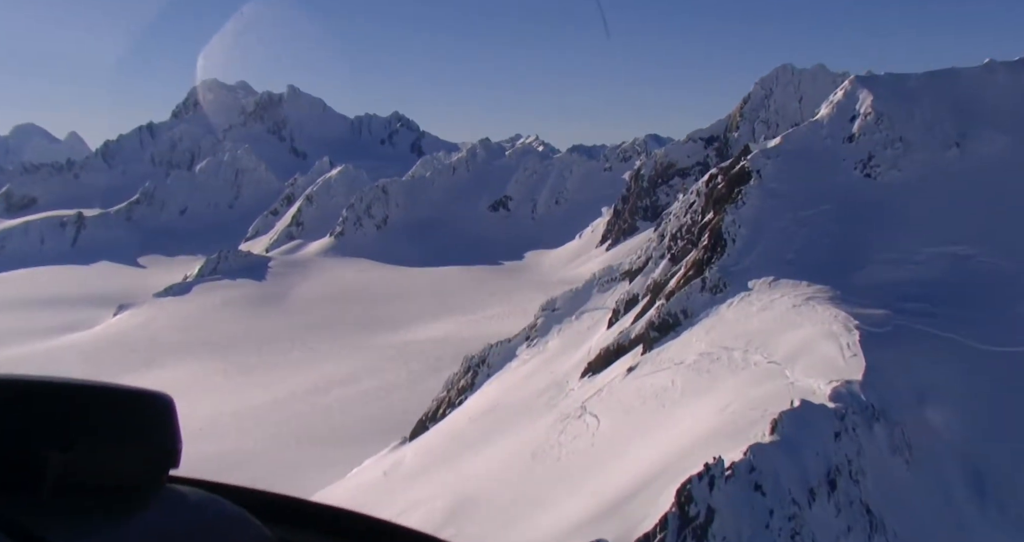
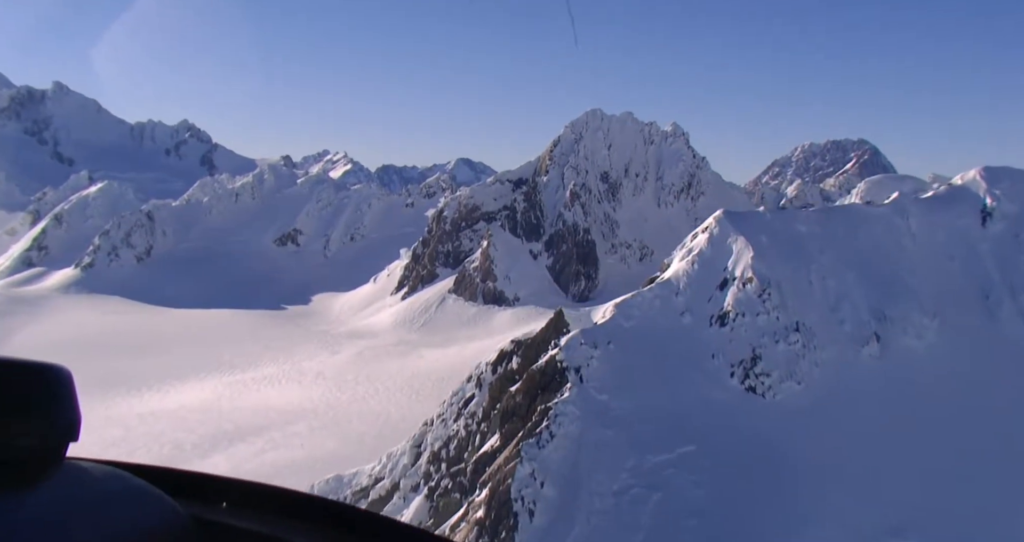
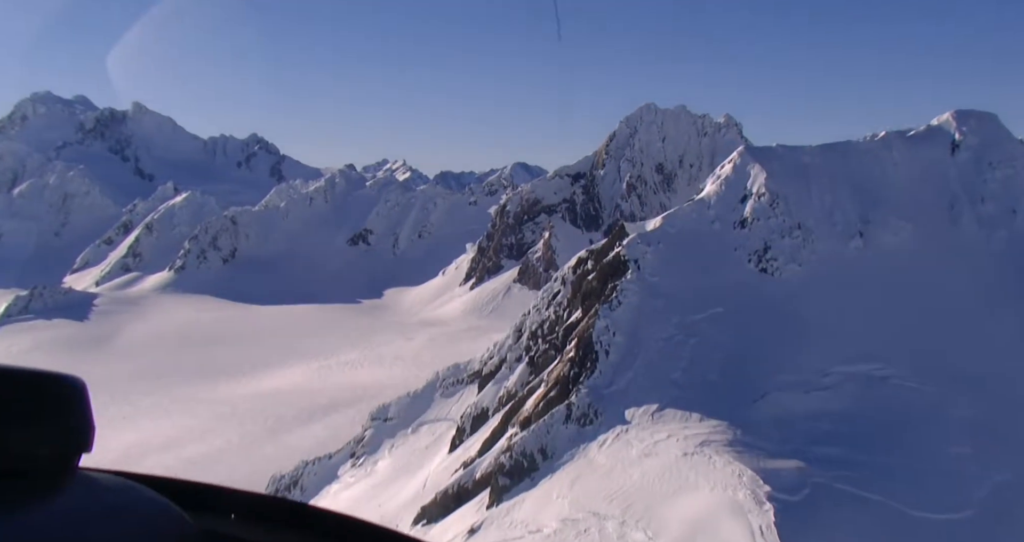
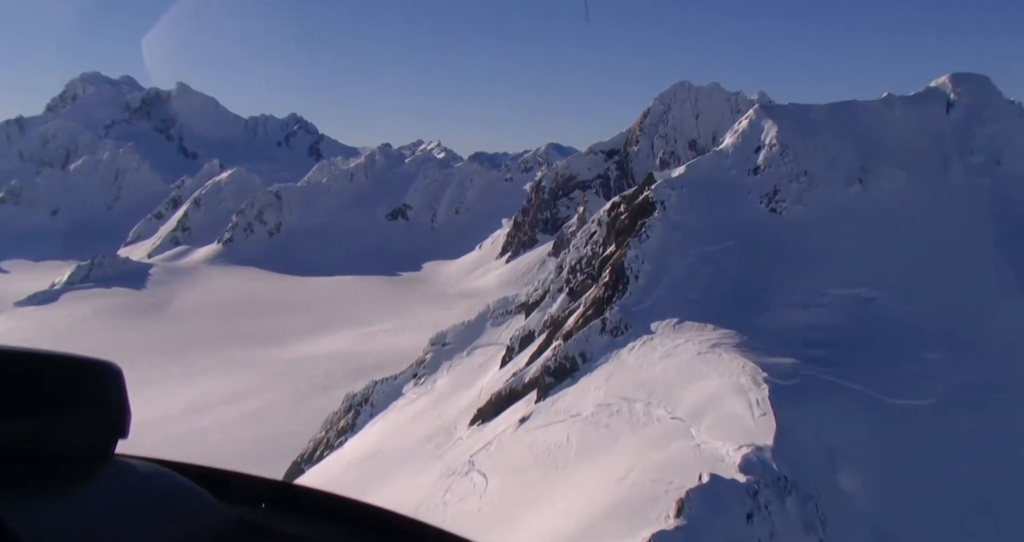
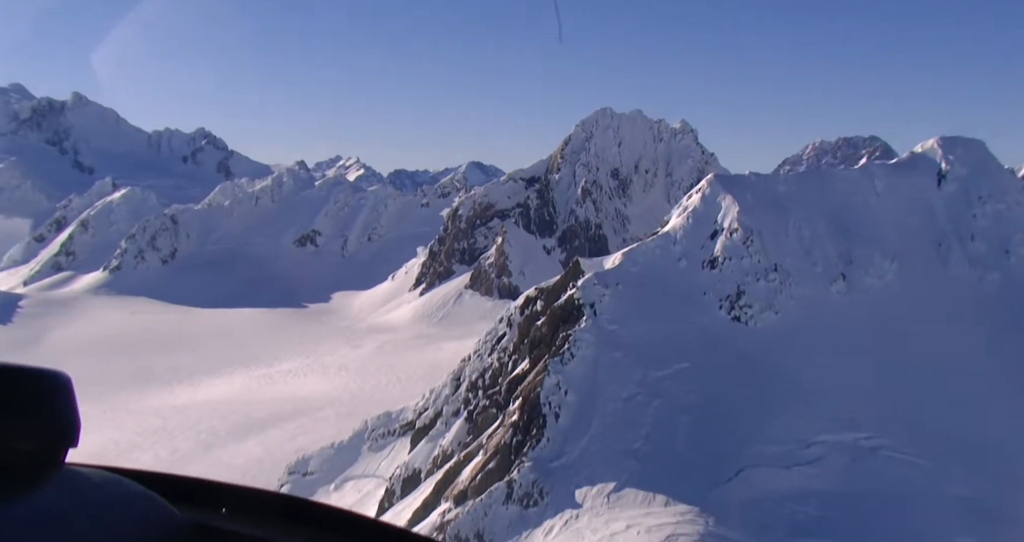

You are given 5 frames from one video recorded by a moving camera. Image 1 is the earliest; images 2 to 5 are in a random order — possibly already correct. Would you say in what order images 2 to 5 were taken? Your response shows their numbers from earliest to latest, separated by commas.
4, 3, 5, 2
